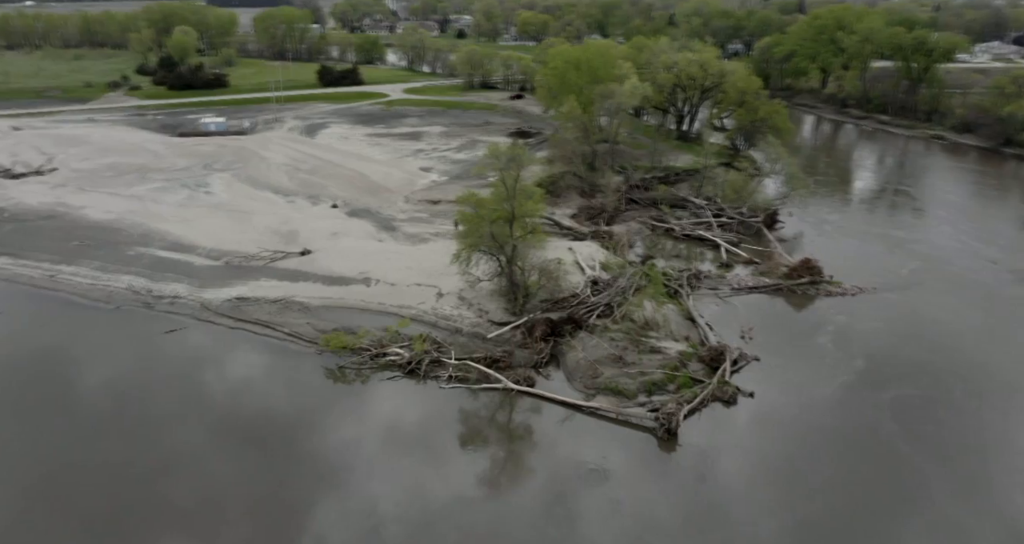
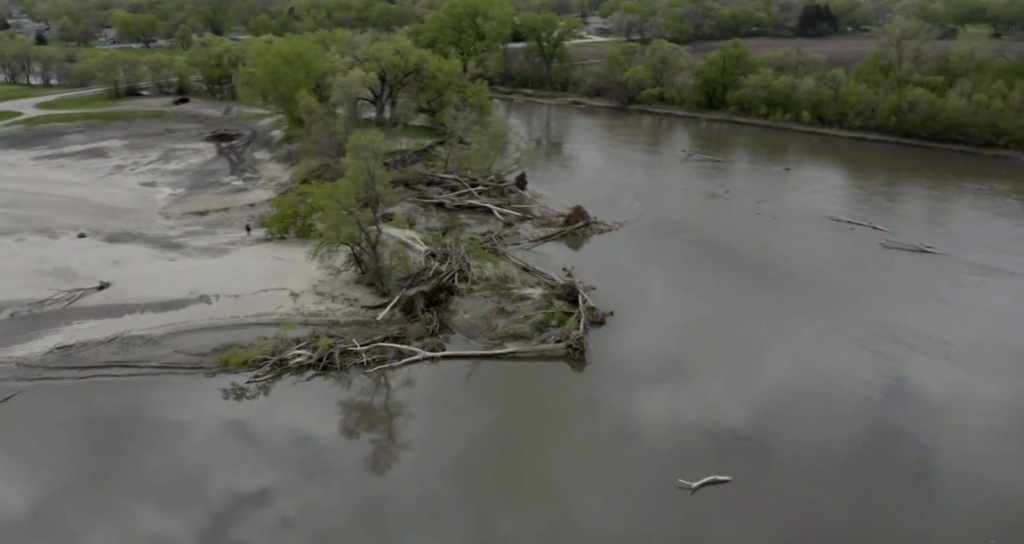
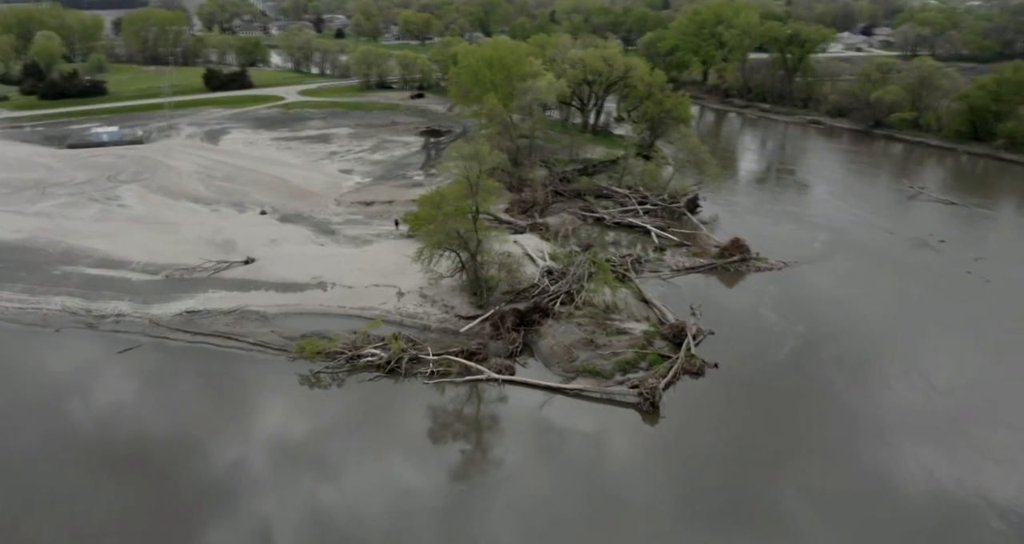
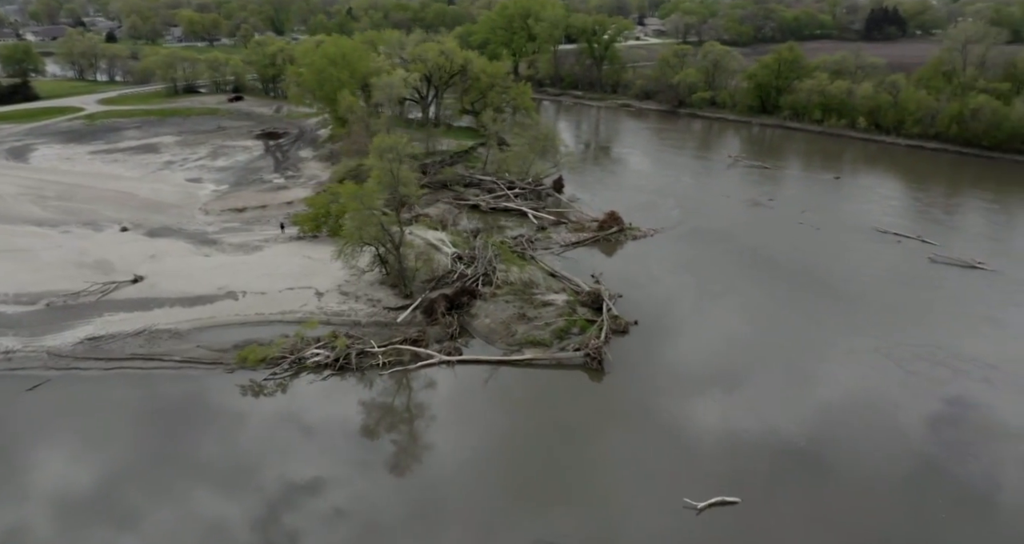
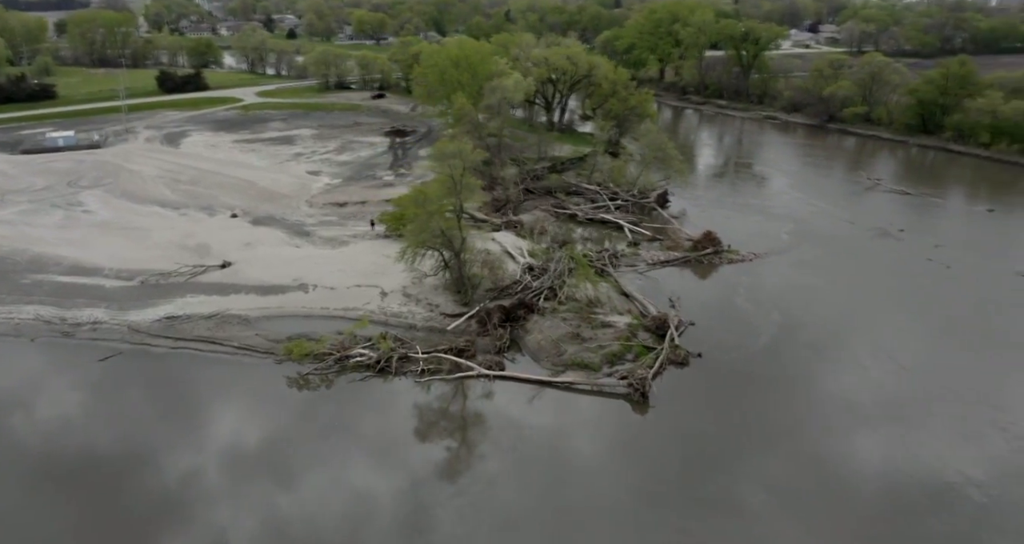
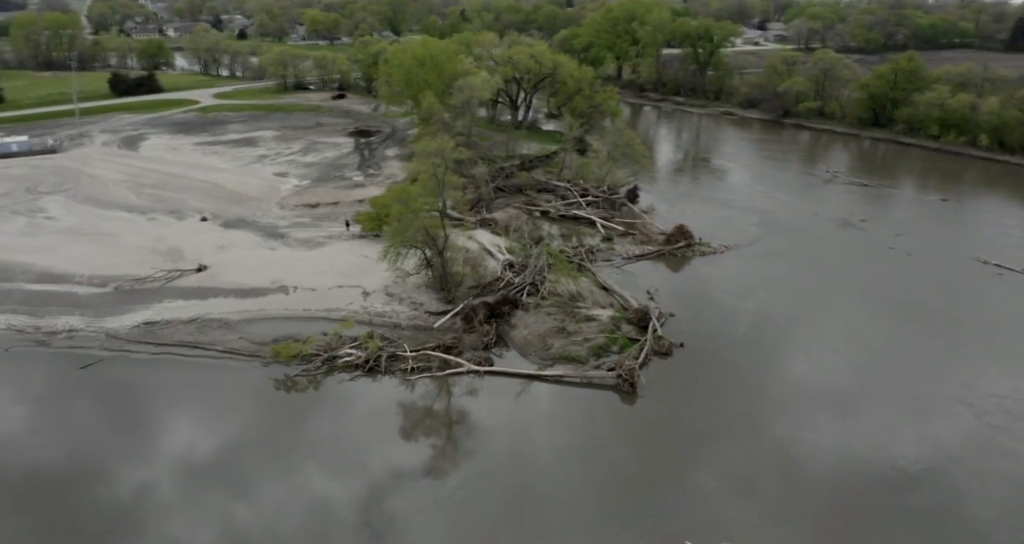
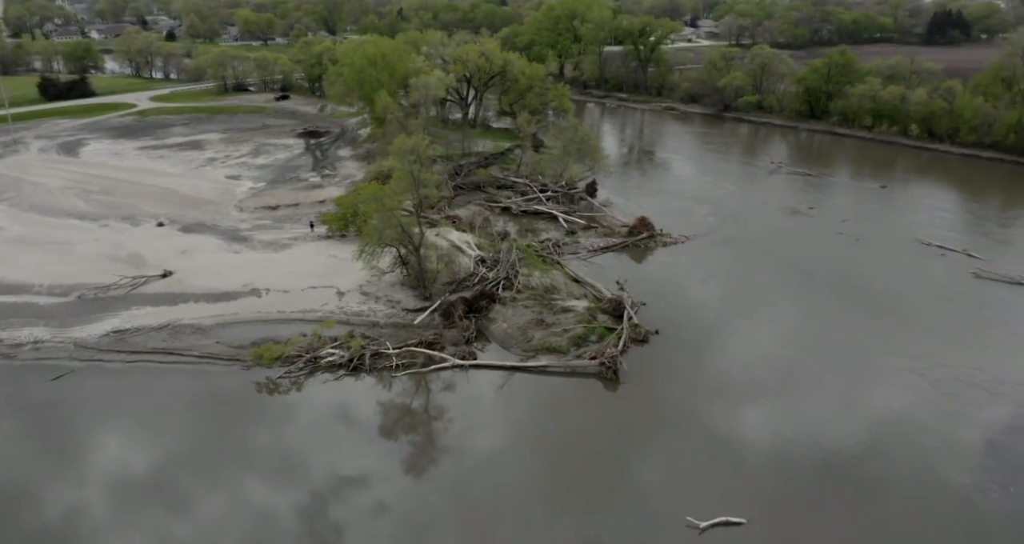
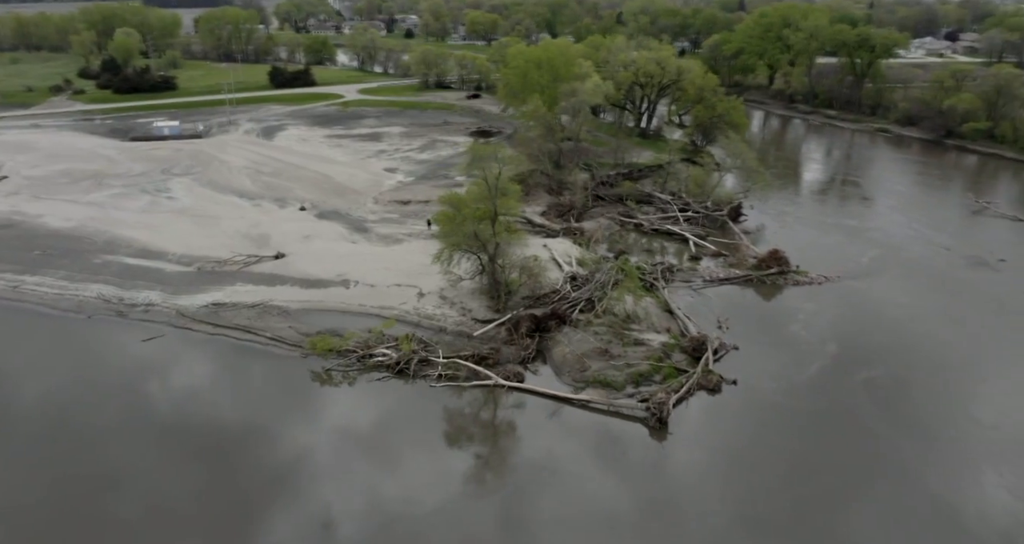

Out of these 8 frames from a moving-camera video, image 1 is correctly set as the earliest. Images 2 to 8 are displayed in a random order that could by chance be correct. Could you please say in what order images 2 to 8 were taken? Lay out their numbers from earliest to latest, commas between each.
8, 3, 5, 6, 7, 4, 2
